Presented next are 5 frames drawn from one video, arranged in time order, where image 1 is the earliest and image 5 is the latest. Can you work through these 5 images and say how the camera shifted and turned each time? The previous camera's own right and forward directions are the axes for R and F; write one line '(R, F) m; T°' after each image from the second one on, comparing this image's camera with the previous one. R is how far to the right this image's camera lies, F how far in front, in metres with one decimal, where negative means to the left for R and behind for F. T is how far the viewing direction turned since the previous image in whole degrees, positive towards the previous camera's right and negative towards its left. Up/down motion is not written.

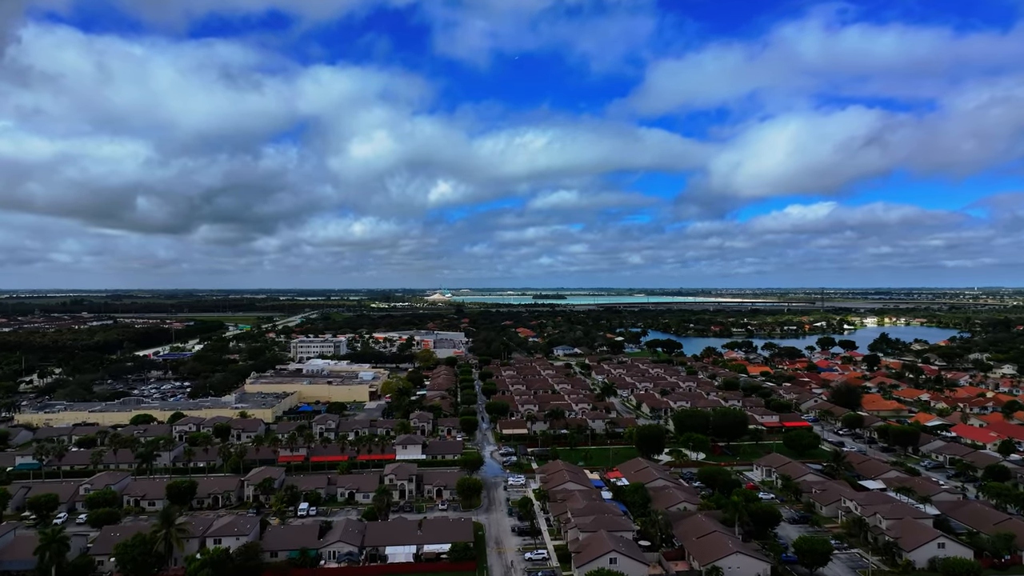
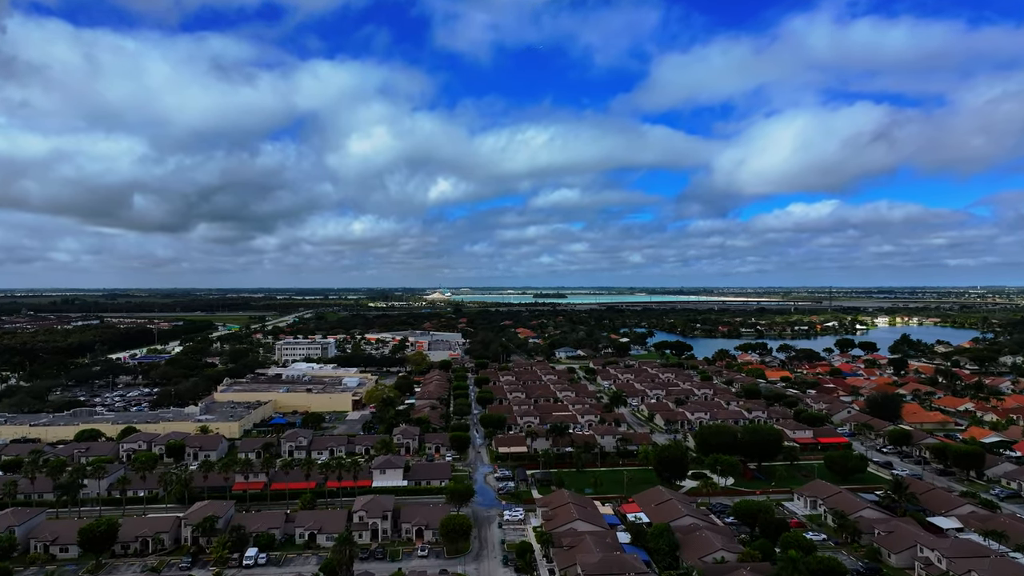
(+0.1, +5.0) m; 0°
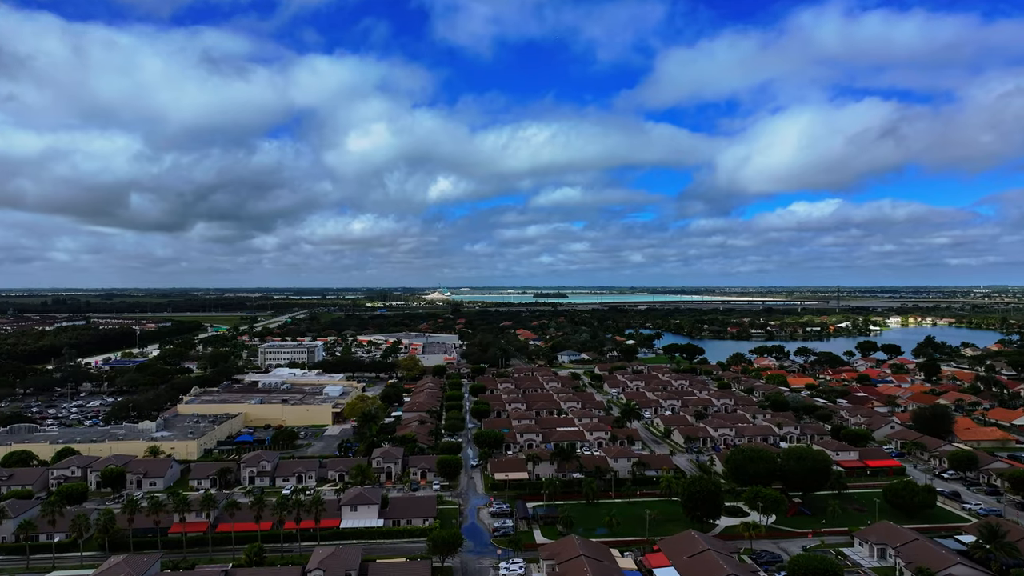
(+0.1, +5.0) m; 0°
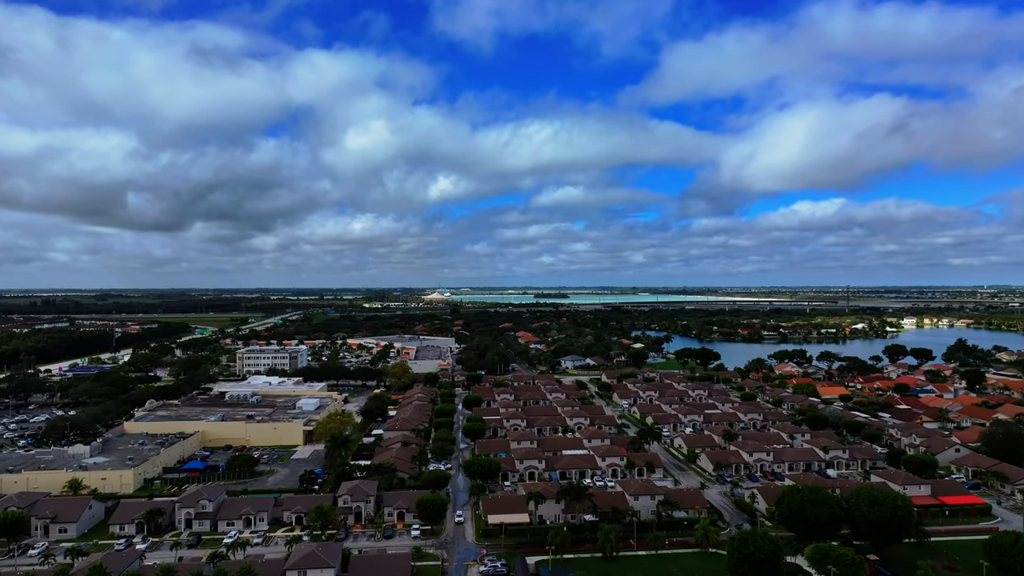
(+0.1, +5.6) m; 0°
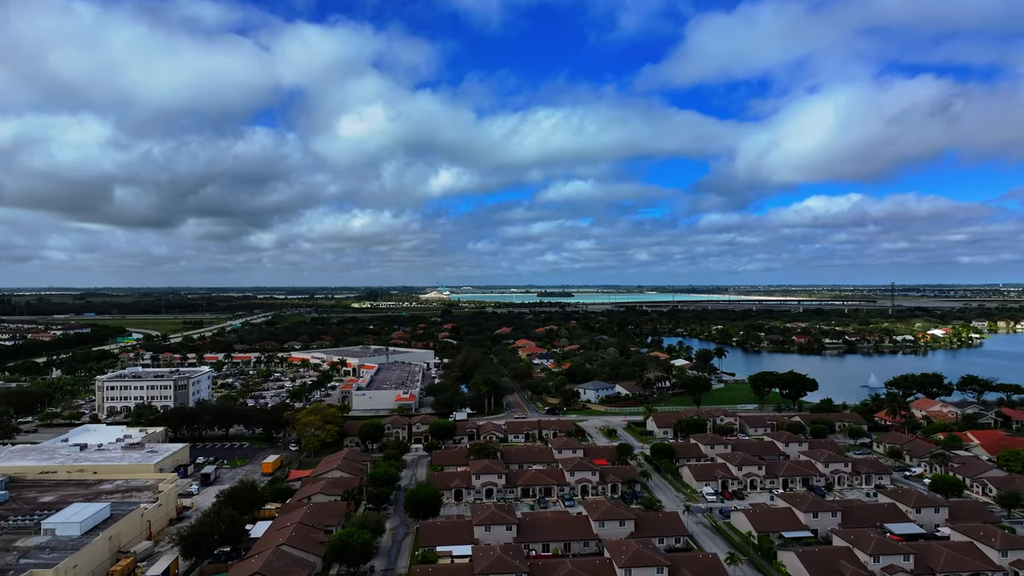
(+0.4, +21.8) m; 0°
